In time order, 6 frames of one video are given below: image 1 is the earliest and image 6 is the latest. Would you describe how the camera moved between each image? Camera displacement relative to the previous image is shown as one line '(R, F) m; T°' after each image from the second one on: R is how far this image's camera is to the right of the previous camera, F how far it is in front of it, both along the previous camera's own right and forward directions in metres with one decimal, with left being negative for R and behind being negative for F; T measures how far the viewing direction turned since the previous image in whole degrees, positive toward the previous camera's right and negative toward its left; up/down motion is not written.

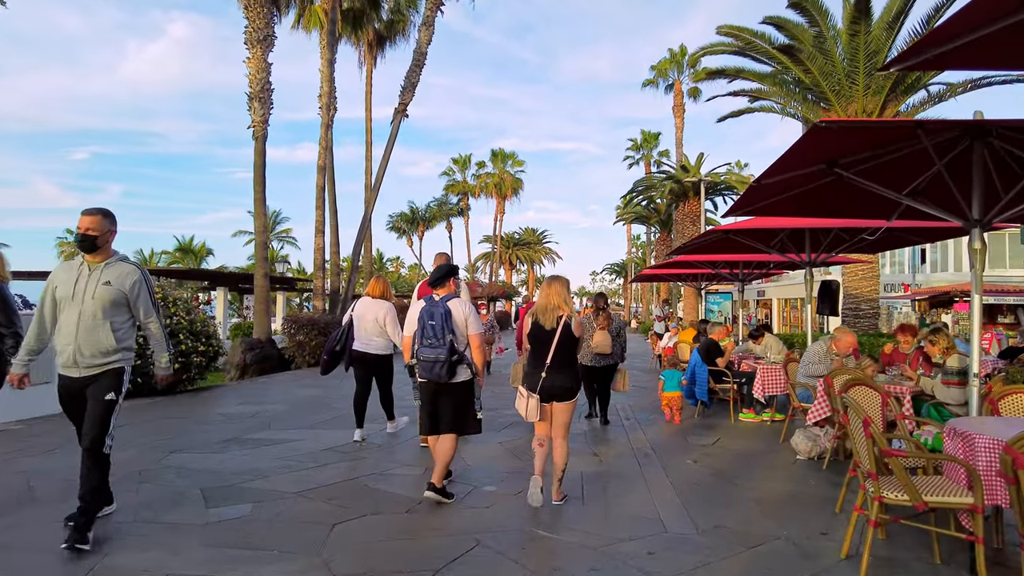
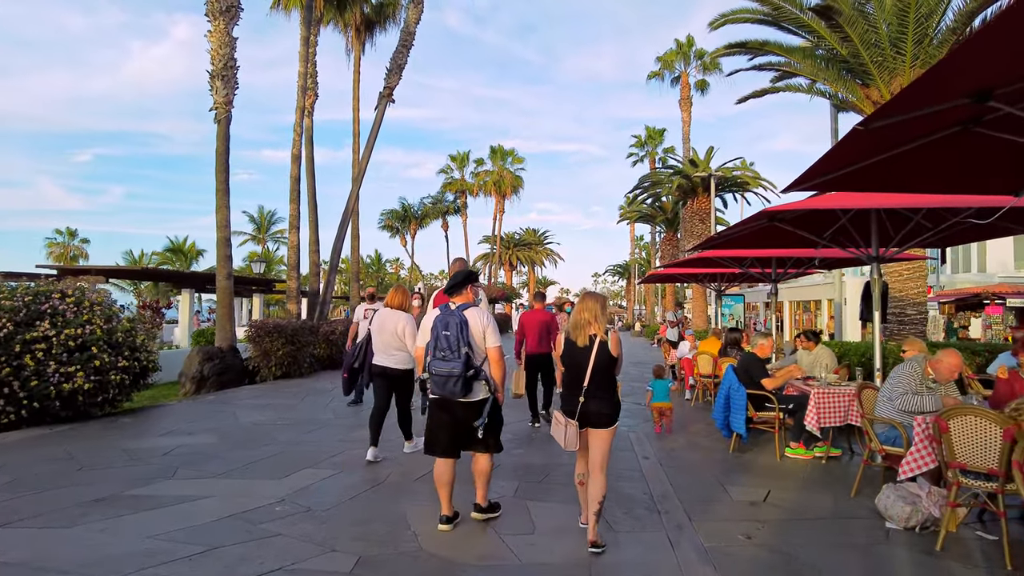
(+0.2, +1.9) m; 0°
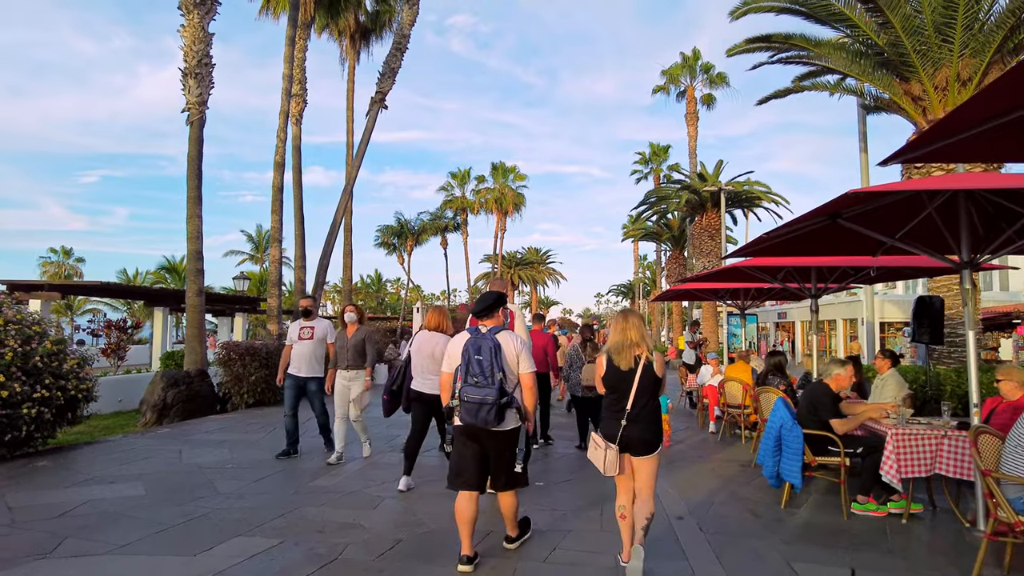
(0.0, +1.4) m; 0°
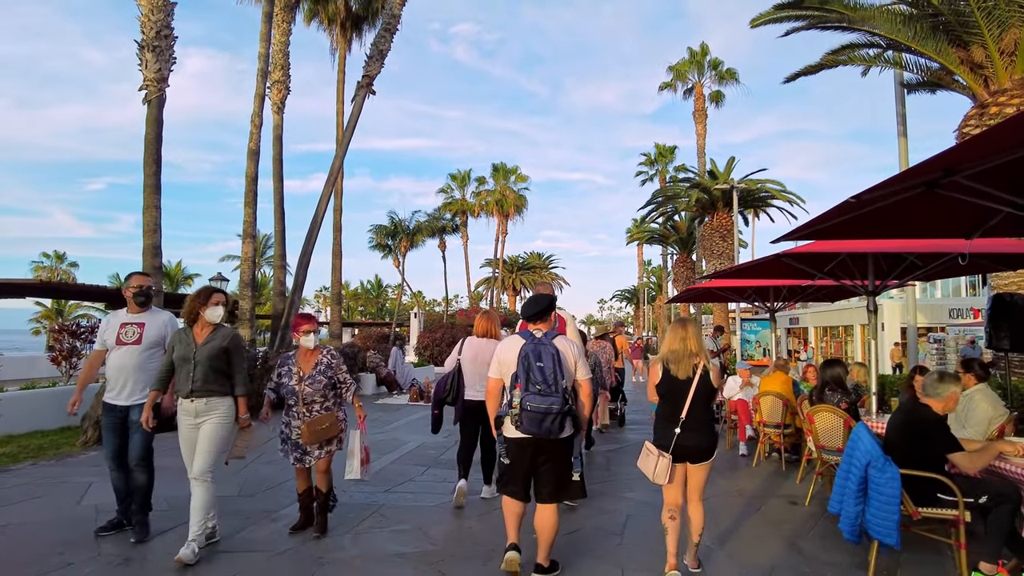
(+0.1, +1.6) m; 0°
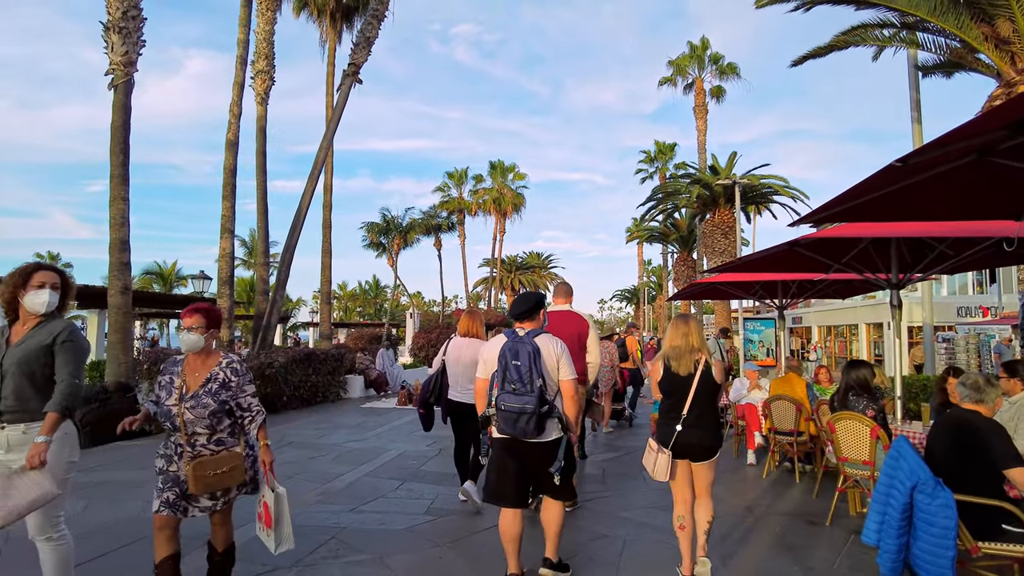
(+0.2, +0.8) m; 0°
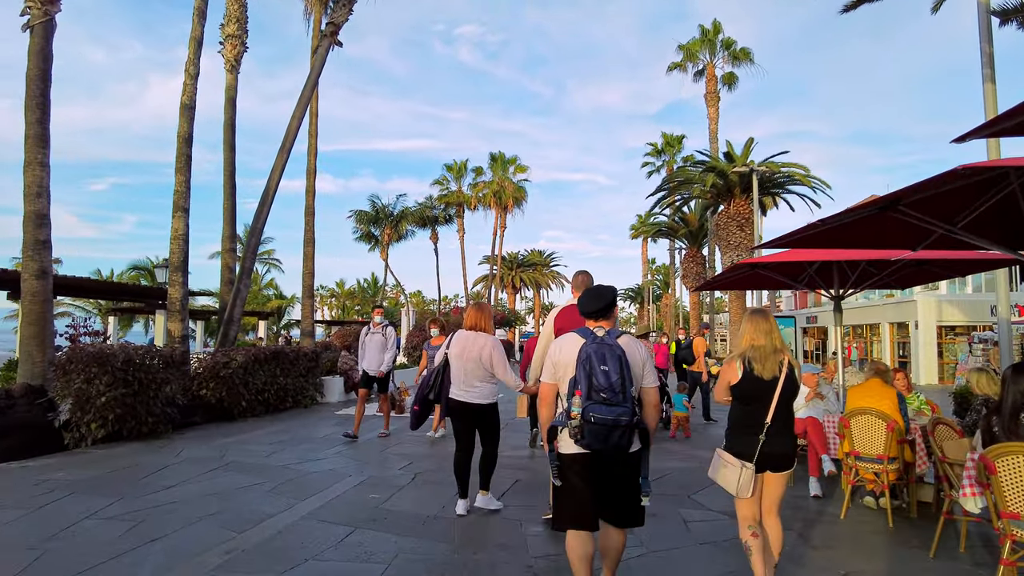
(+0.1, +2.0) m; 0°
